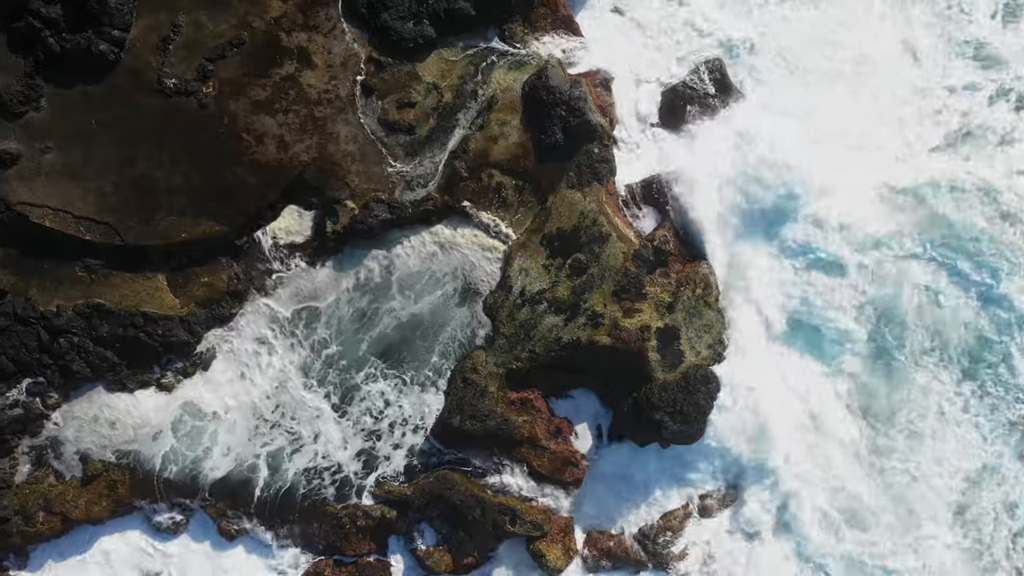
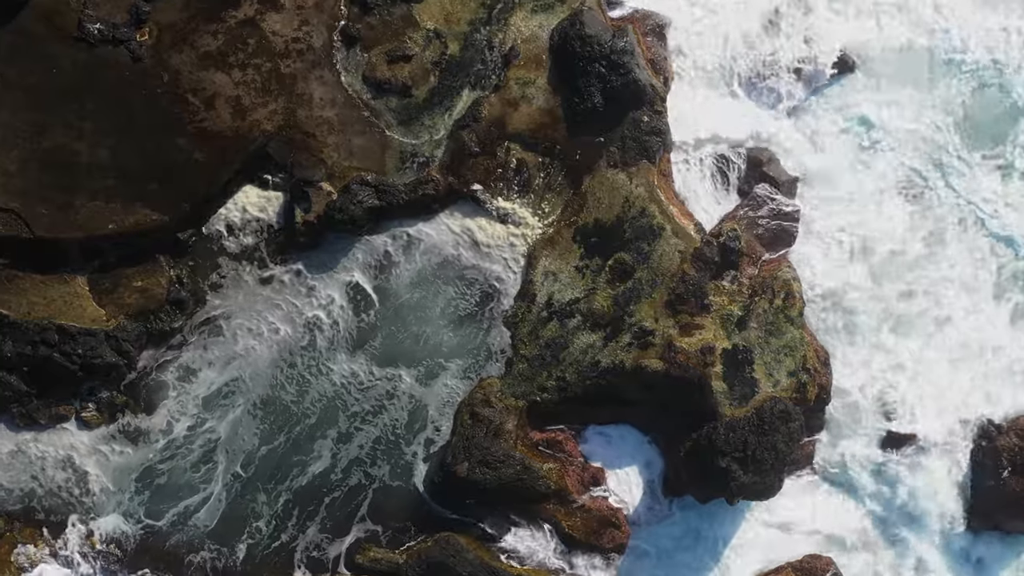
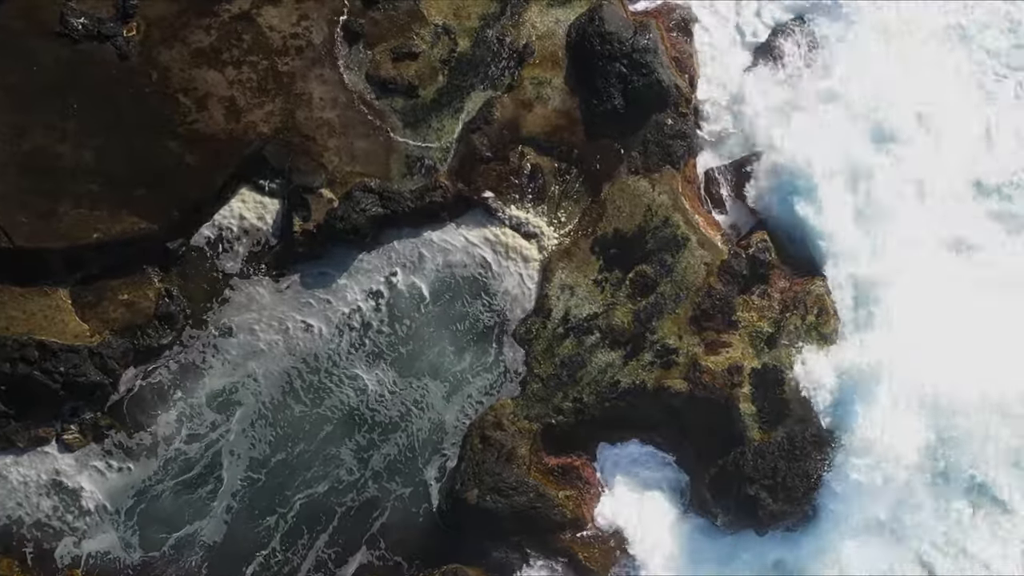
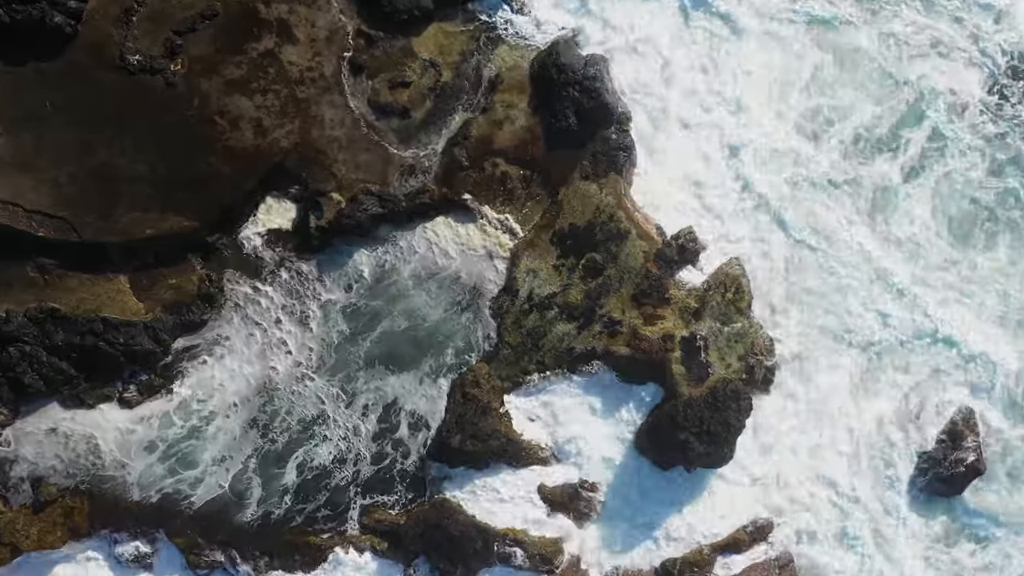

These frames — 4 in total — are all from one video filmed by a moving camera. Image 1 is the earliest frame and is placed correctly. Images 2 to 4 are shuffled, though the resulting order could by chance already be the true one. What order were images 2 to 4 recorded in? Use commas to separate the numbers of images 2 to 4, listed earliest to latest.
4, 2, 3
